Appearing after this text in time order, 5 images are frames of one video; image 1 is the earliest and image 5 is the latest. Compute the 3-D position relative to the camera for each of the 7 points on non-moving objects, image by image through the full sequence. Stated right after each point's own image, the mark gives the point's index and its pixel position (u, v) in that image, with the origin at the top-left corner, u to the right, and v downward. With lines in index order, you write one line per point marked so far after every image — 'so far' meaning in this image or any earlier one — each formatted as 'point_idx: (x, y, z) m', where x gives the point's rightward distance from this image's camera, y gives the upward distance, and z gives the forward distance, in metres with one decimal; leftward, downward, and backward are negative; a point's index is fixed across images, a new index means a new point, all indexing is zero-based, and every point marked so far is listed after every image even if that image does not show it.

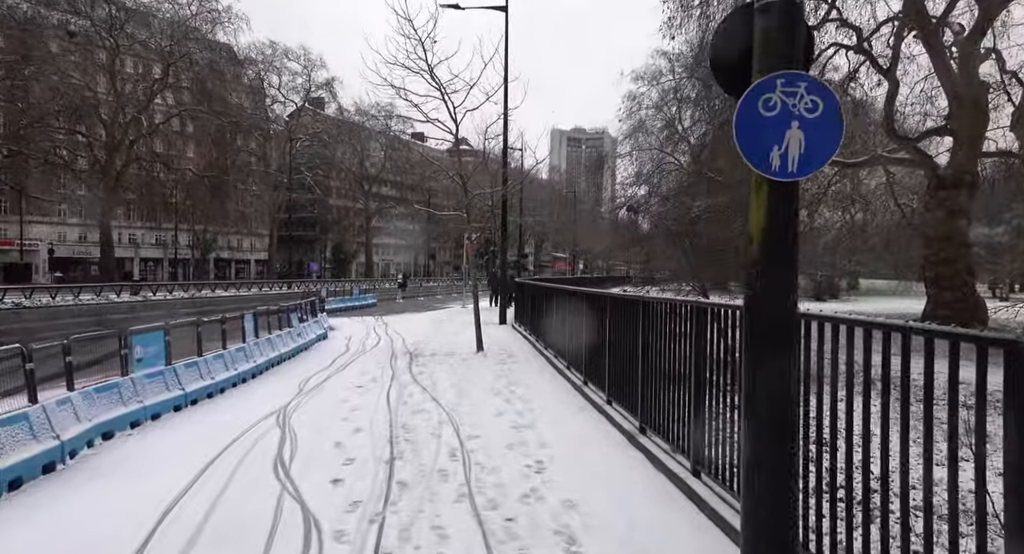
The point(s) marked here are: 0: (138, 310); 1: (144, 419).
0: (-14.6, -1.3, +19.4) m
1: (-3.9, -1.5, +5.2) m
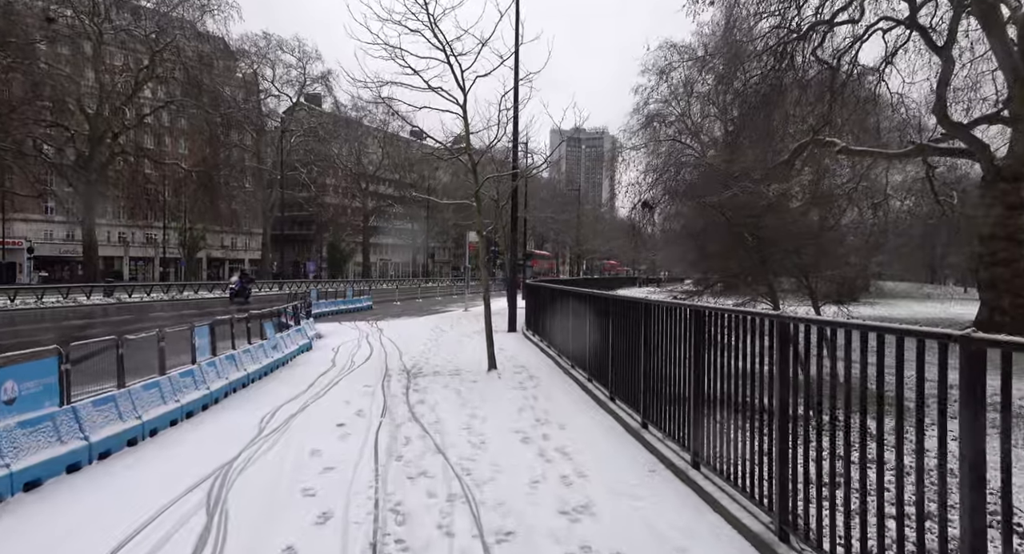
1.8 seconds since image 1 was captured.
0: (-14.4, -1.4, +17.7) m
1: (-3.5, -1.5, +3.5) m
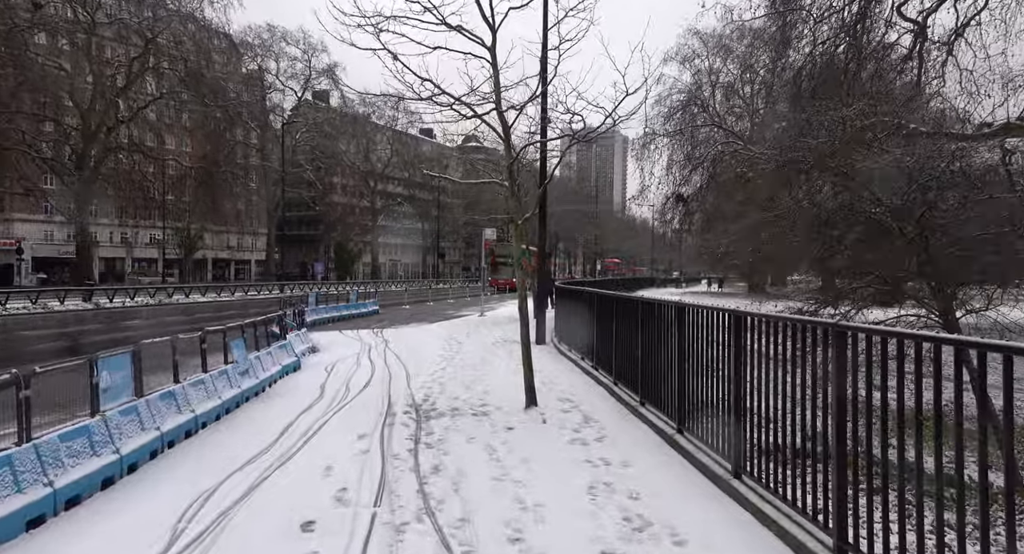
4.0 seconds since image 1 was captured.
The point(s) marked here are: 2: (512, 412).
0: (-13.6, -1.4, +15.9) m
1: (-3.1, -1.6, +1.5) m
2: (0.0, -1.6, +5.9) m
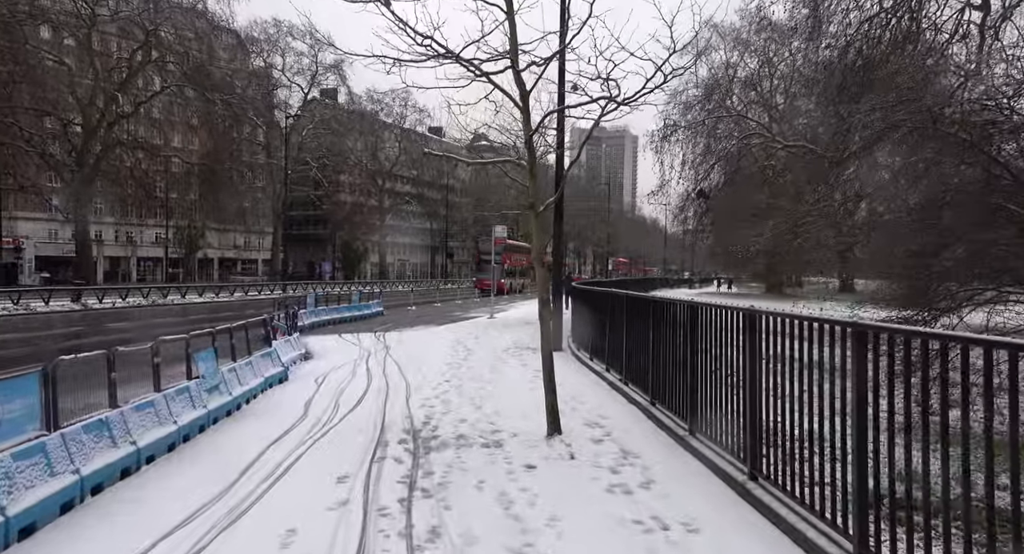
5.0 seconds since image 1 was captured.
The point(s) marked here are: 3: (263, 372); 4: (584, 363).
0: (-13.3, -1.4, +15.0) m
1: (-3.0, -1.6, +0.5) m
2: (+0.2, -1.6, +4.8) m
3: (-3.7, -1.4, +7.5) m
4: (+1.4, -1.7, +9.9) m
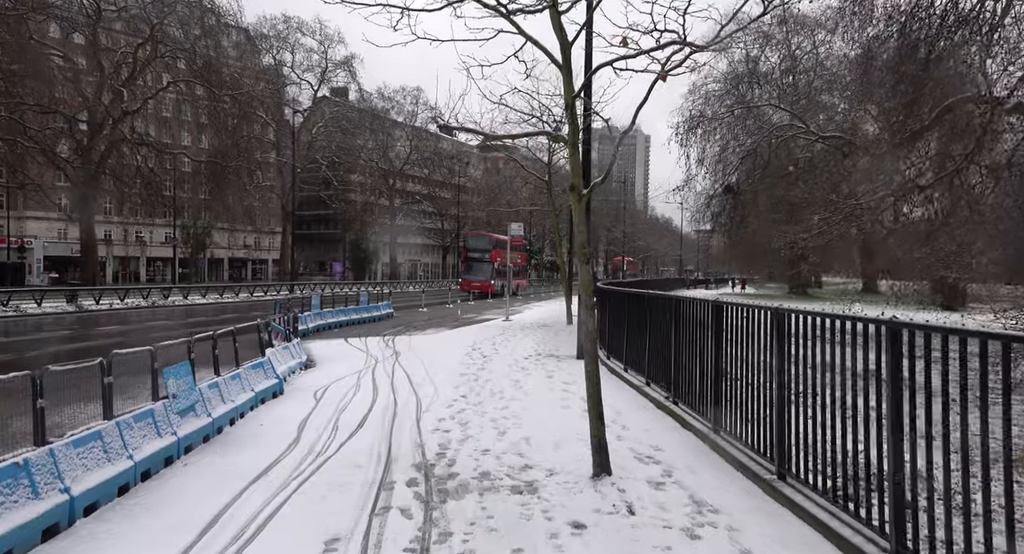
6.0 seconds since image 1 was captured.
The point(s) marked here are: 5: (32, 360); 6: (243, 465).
0: (-12.8, -1.4, +14.3) m
1: (-2.8, -1.5, -0.4) m
2: (+0.5, -1.6, +3.8) m
3: (-3.4, -1.4, +6.6) m
4: (+1.8, -1.7, +8.9) m
5: (-10.6, -1.8, +11.2) m
6: (-2.6, -1.7, +4.7) m
